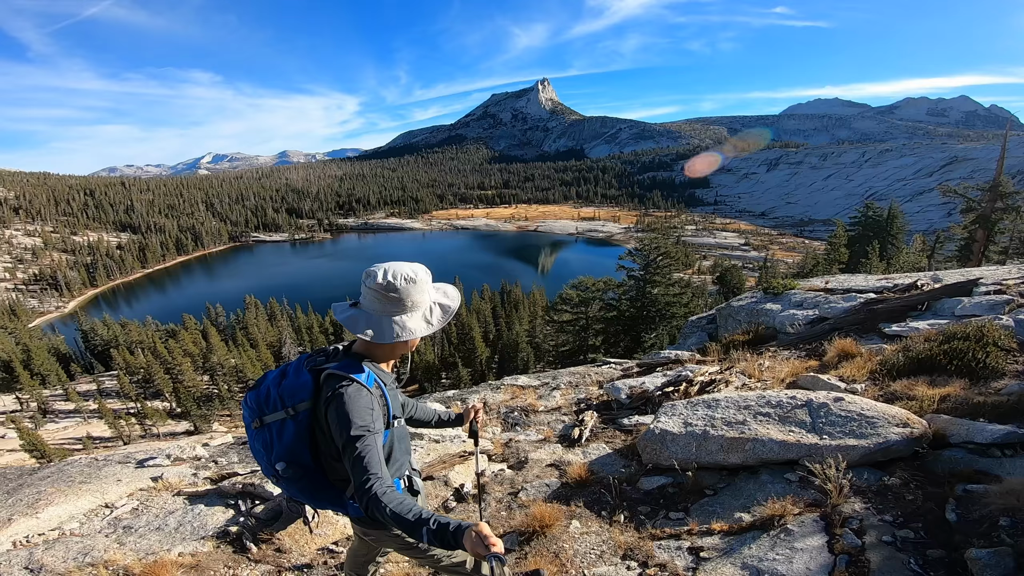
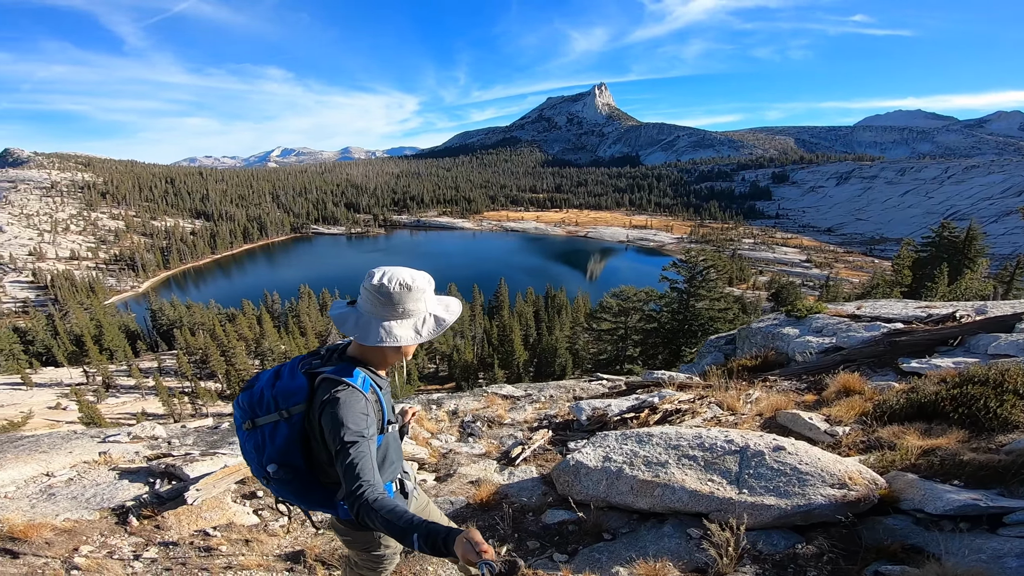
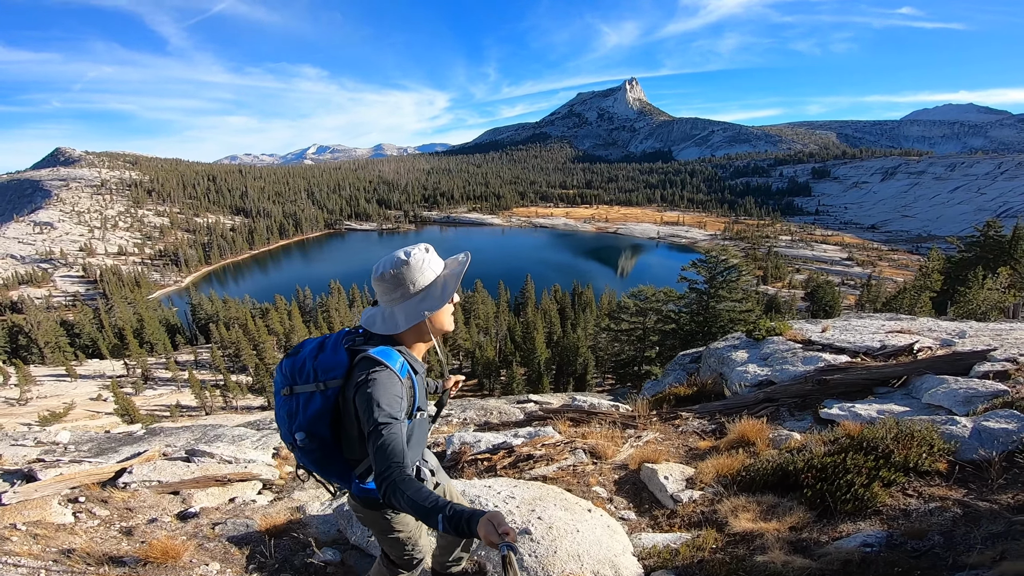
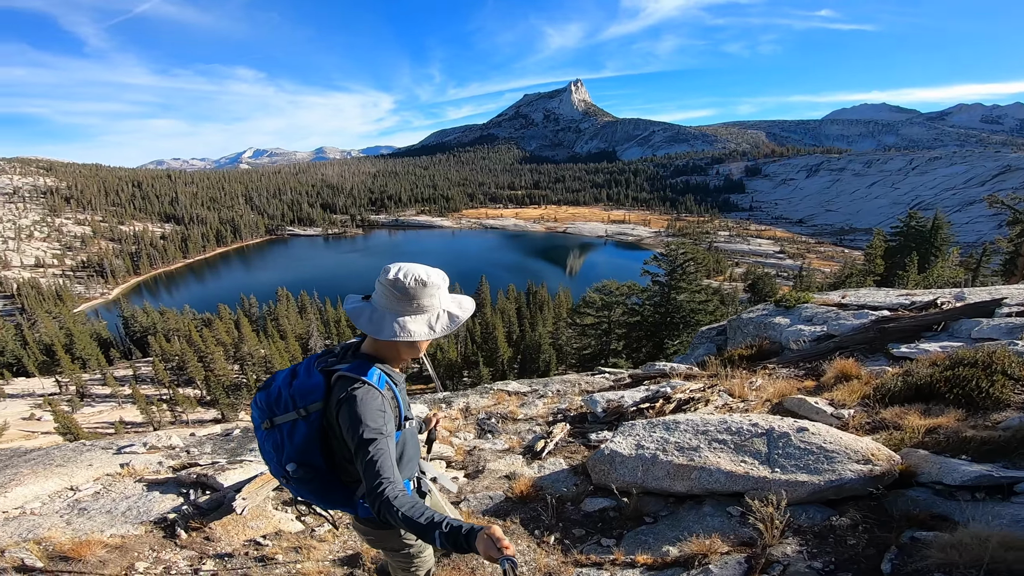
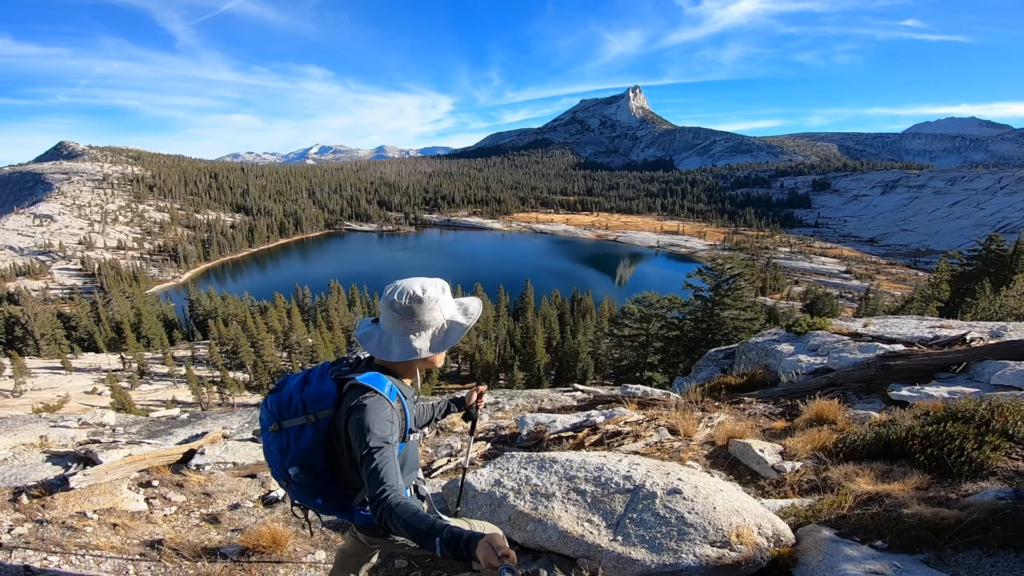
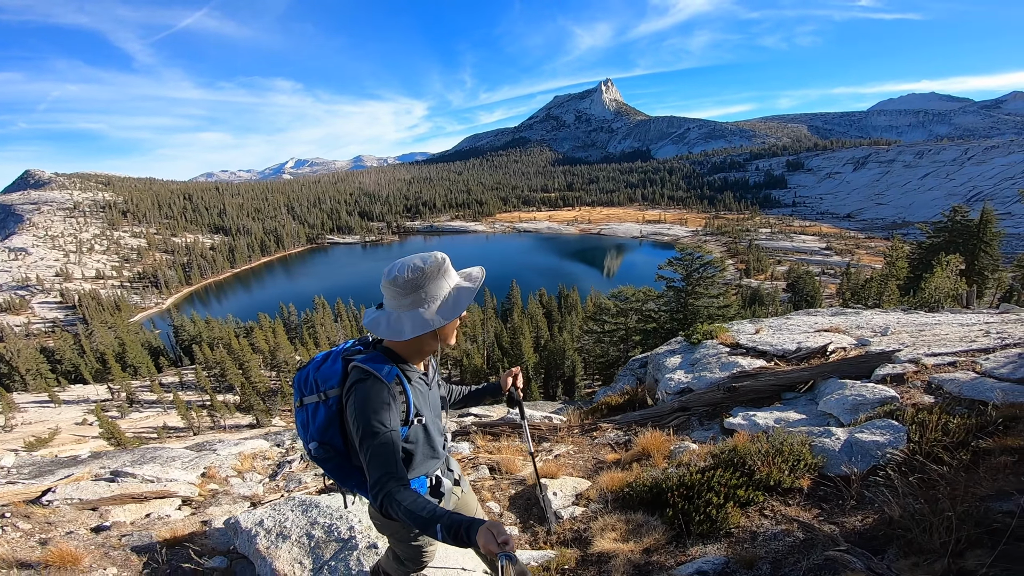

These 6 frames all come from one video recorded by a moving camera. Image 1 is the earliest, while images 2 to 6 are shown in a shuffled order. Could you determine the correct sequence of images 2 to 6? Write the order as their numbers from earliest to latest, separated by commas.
4, 2, 5, 3, 6
